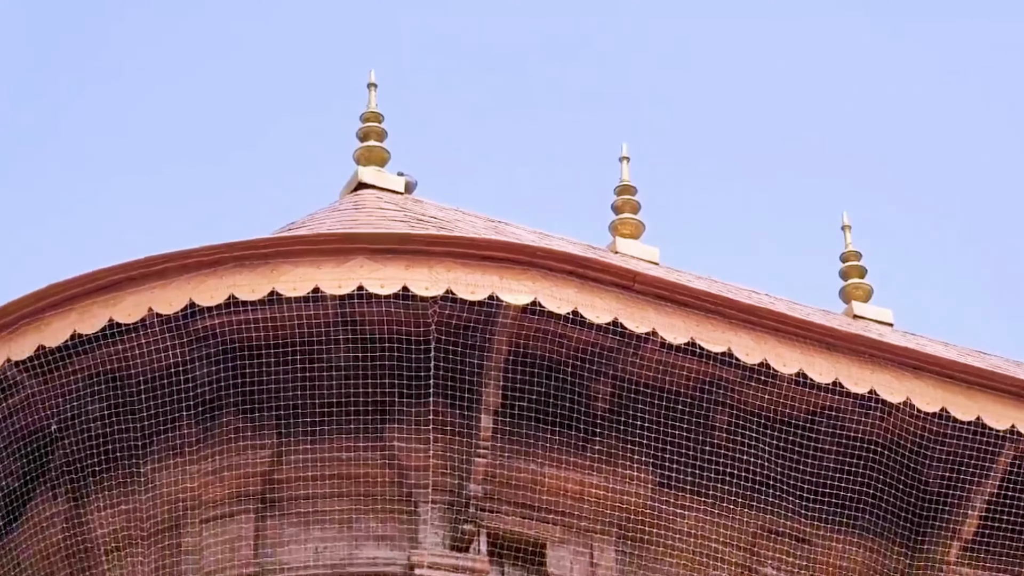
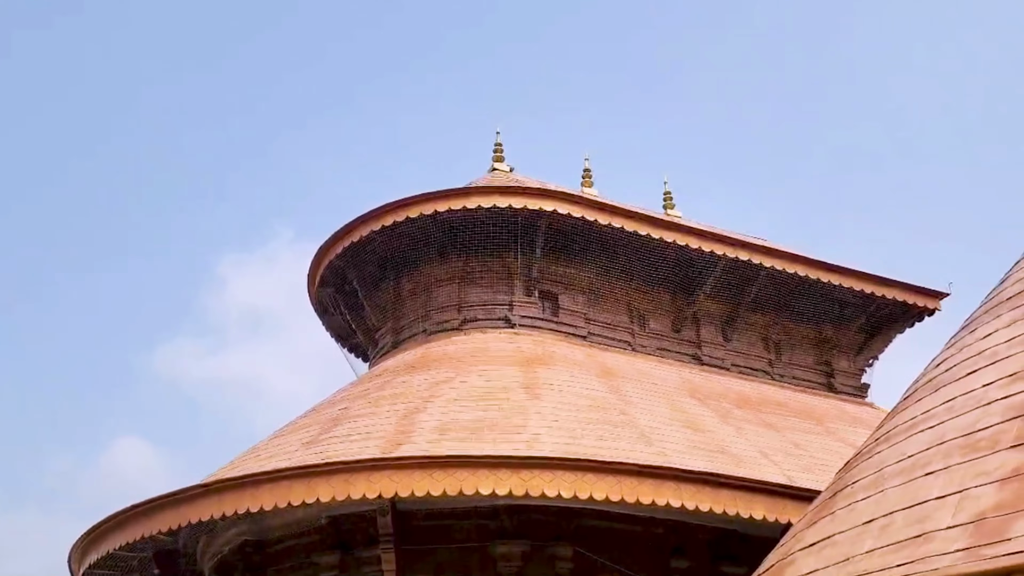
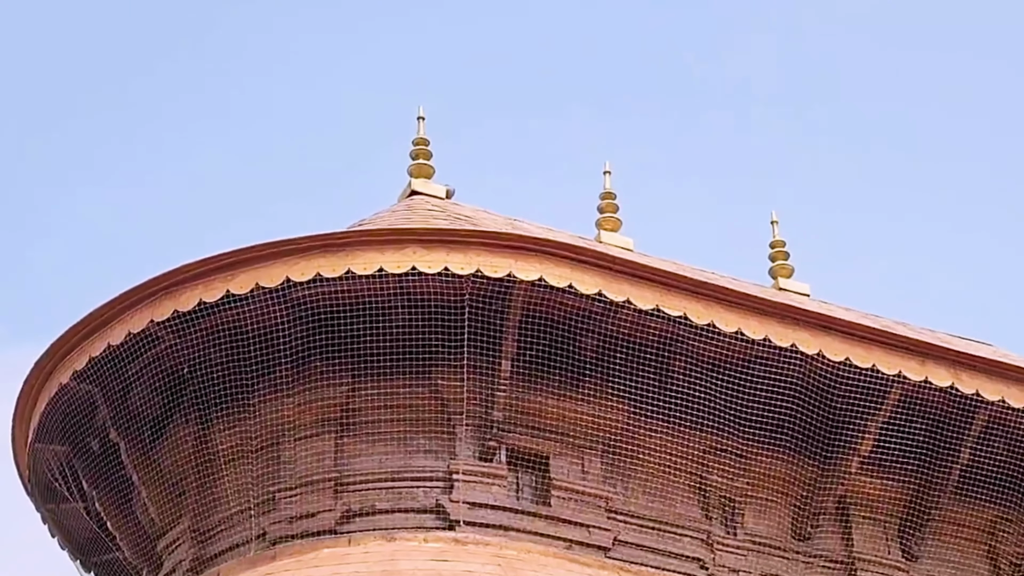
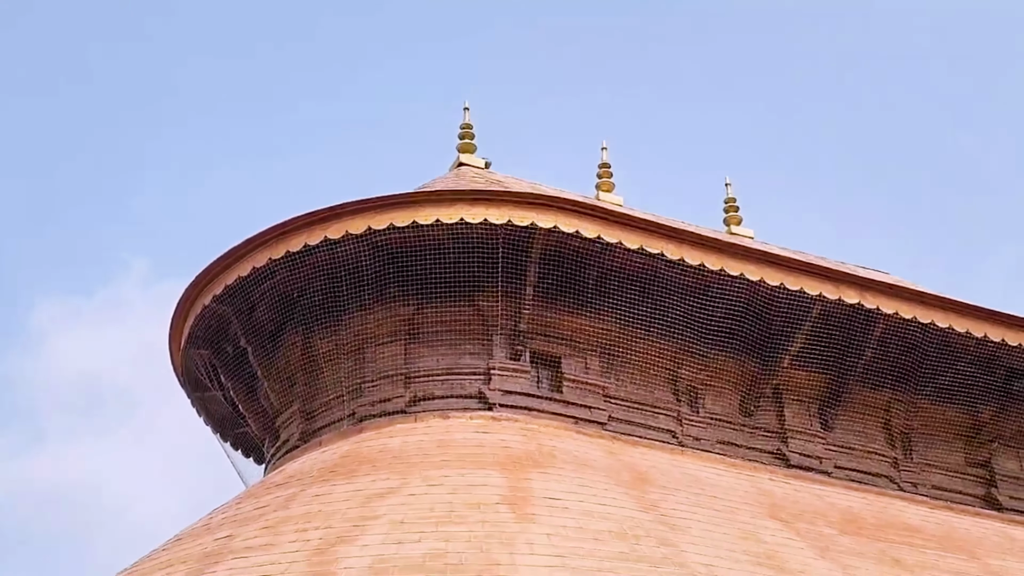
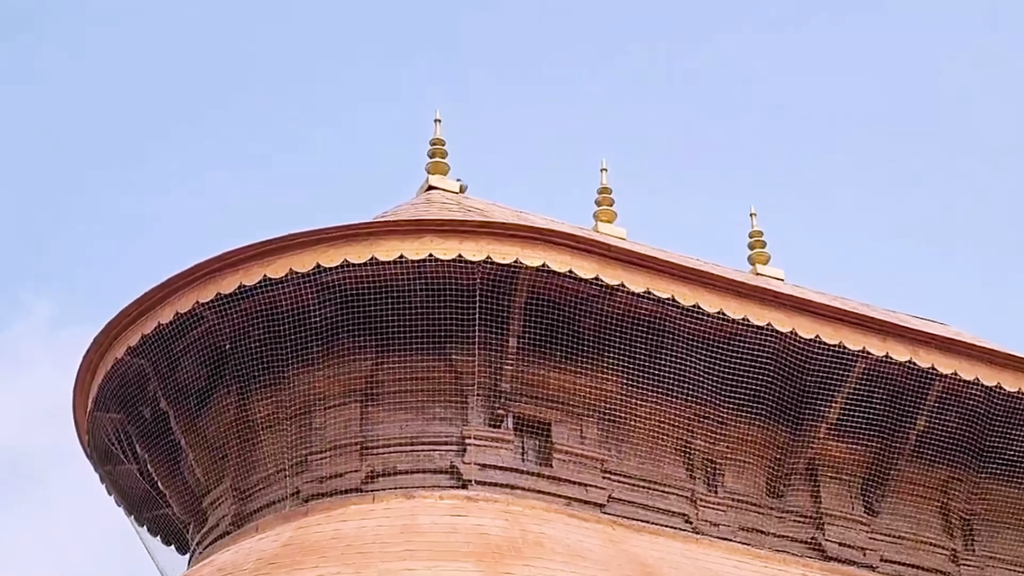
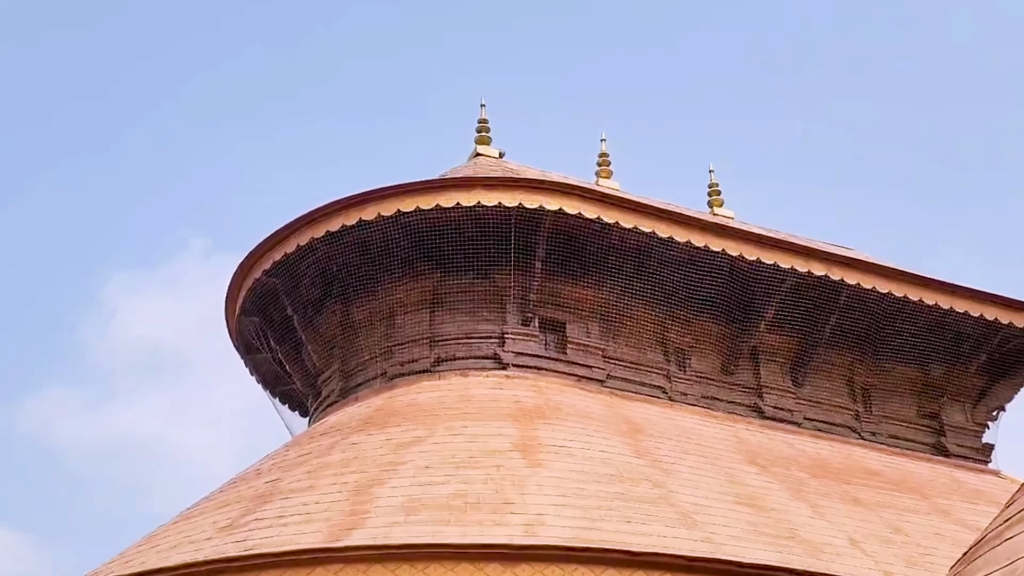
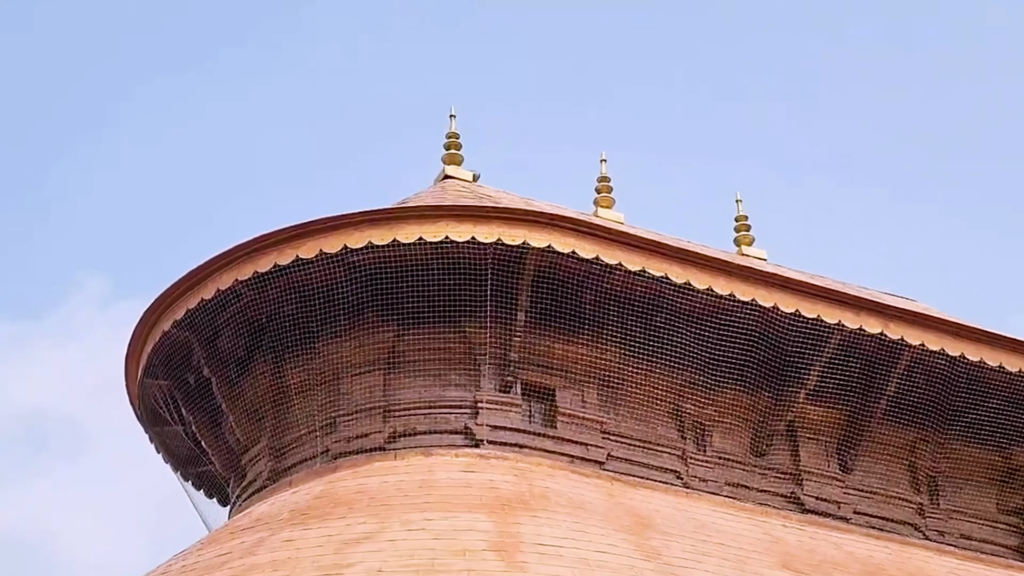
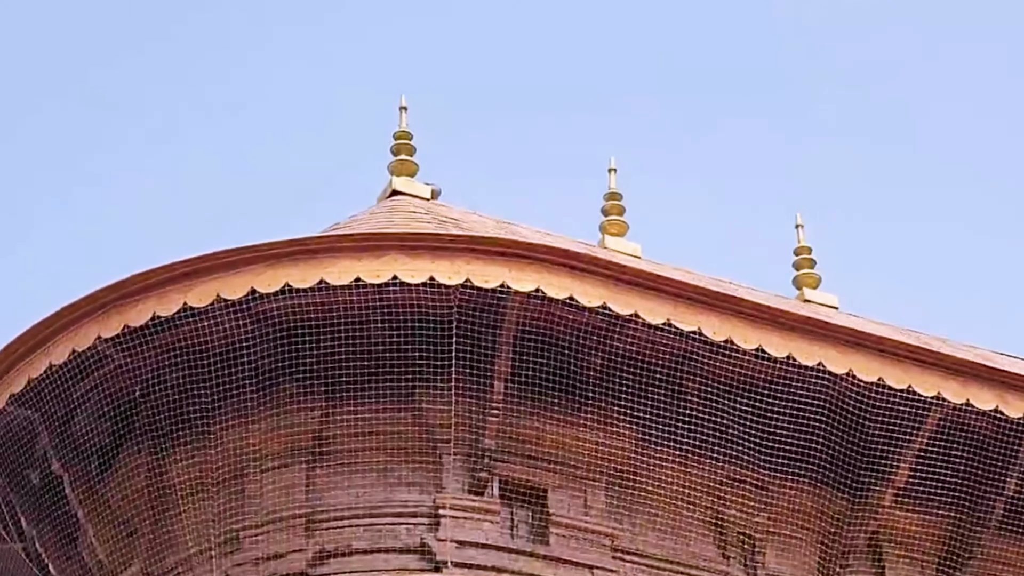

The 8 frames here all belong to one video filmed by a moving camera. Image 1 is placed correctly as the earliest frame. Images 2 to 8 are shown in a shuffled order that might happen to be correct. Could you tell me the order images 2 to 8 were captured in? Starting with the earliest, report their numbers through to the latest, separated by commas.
8, 3, 5, 7, 4, 6, 2
